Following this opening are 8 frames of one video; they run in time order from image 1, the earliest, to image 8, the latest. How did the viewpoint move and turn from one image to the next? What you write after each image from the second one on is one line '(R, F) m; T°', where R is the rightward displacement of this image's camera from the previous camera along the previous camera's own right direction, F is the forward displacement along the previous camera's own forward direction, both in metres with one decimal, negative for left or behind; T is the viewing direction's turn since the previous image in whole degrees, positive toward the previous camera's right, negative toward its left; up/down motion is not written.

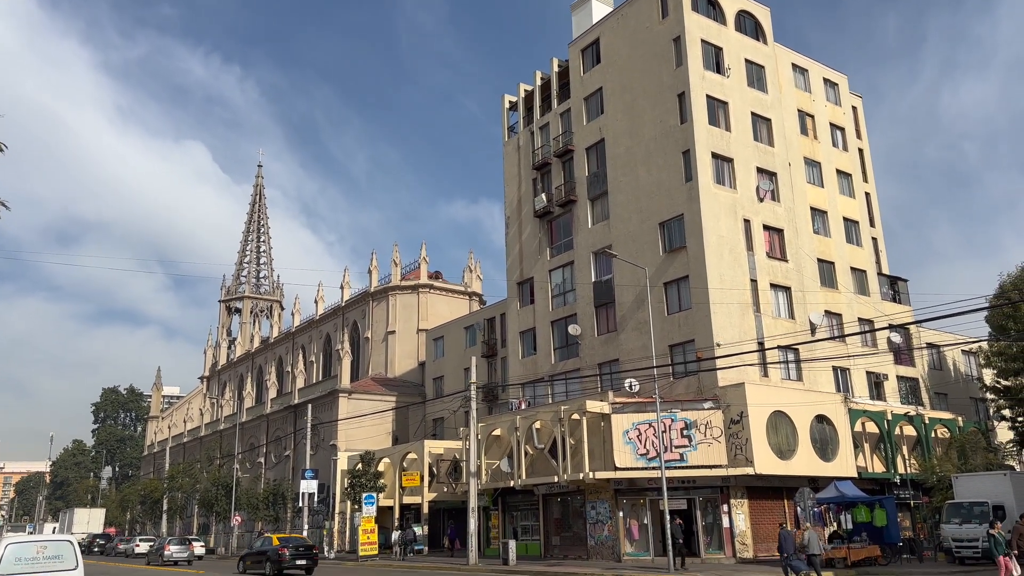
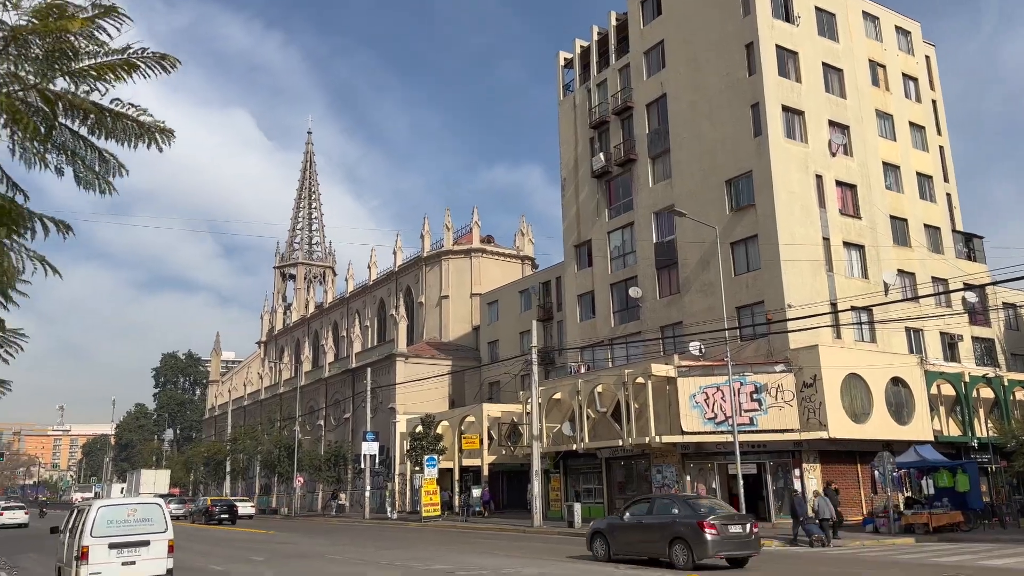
(-0.8, +0.5) m; -3°
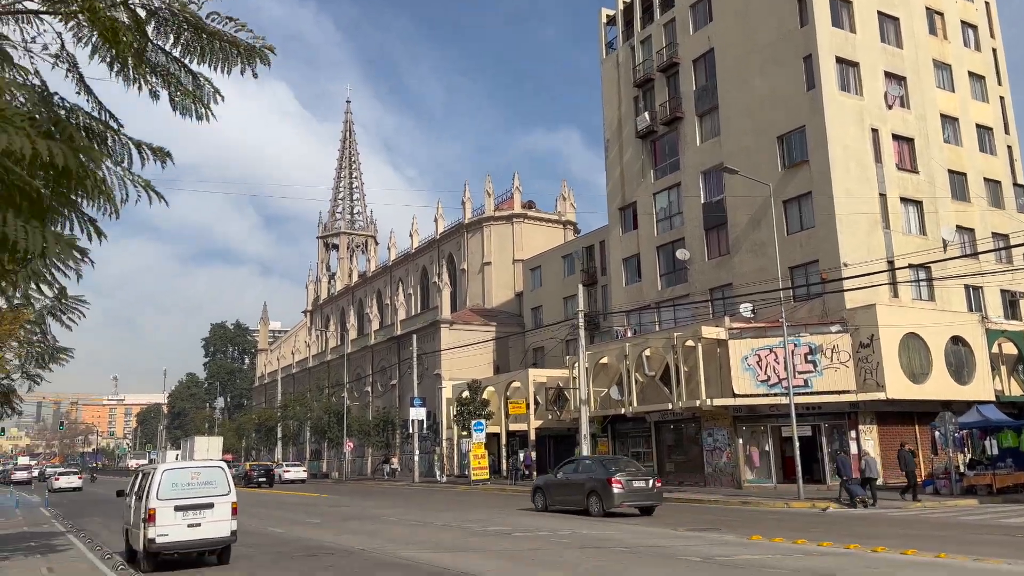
(-0.3, +0.3) m; -3°
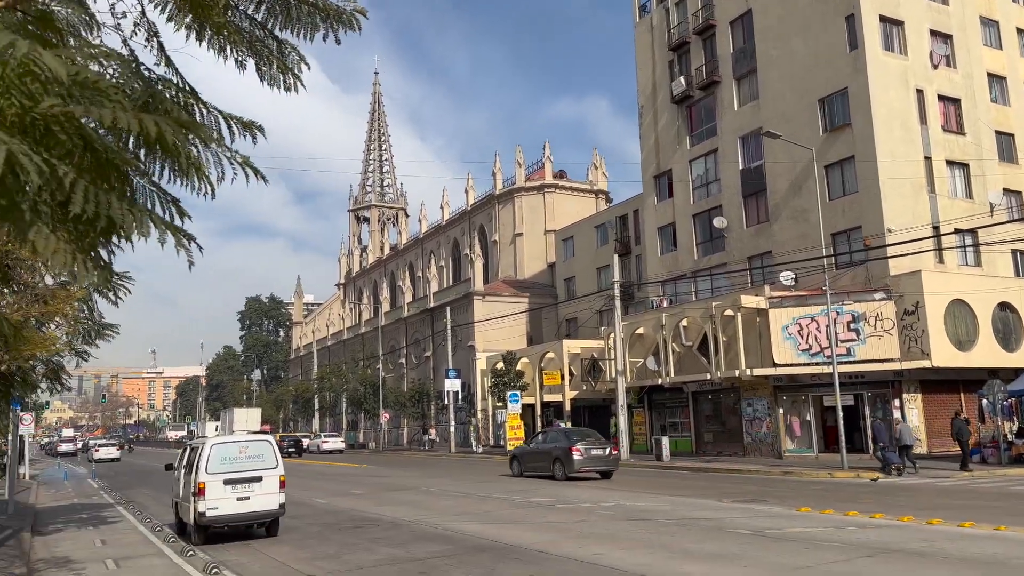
(-0.3, +0.2) m; -2°
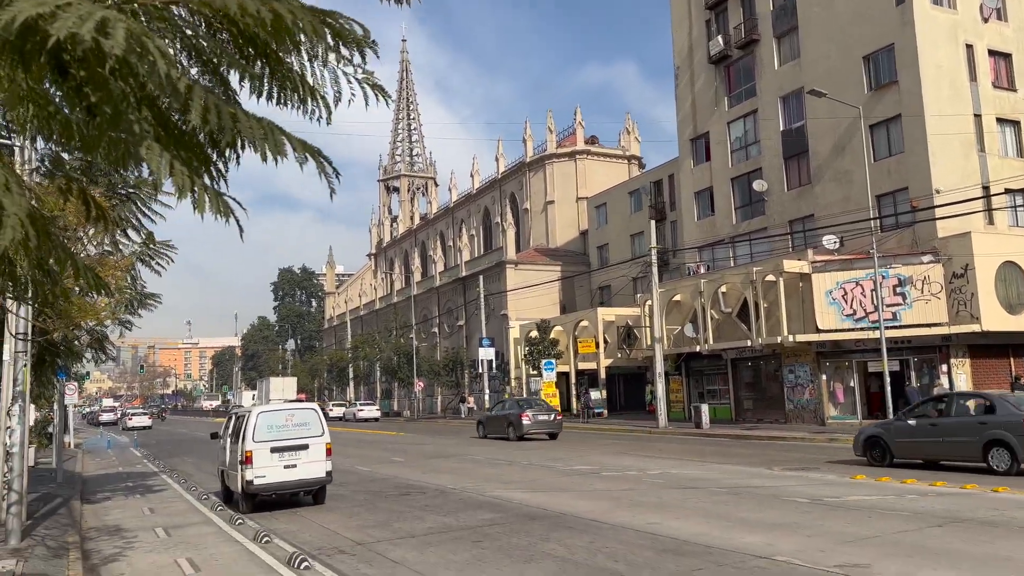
(-0.3, +0.3) m; -2°
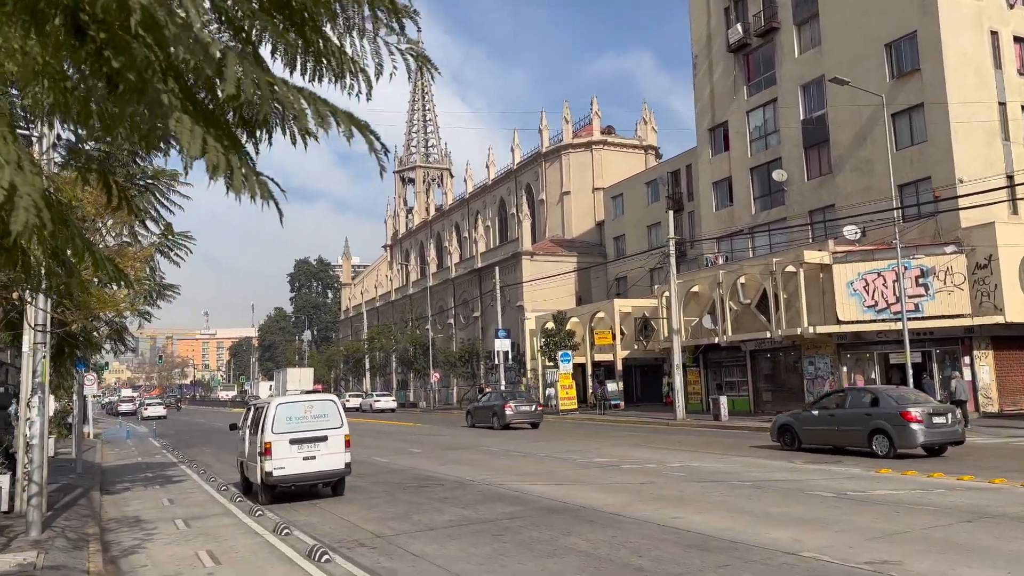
(-0.1, +0.1) m; -1°
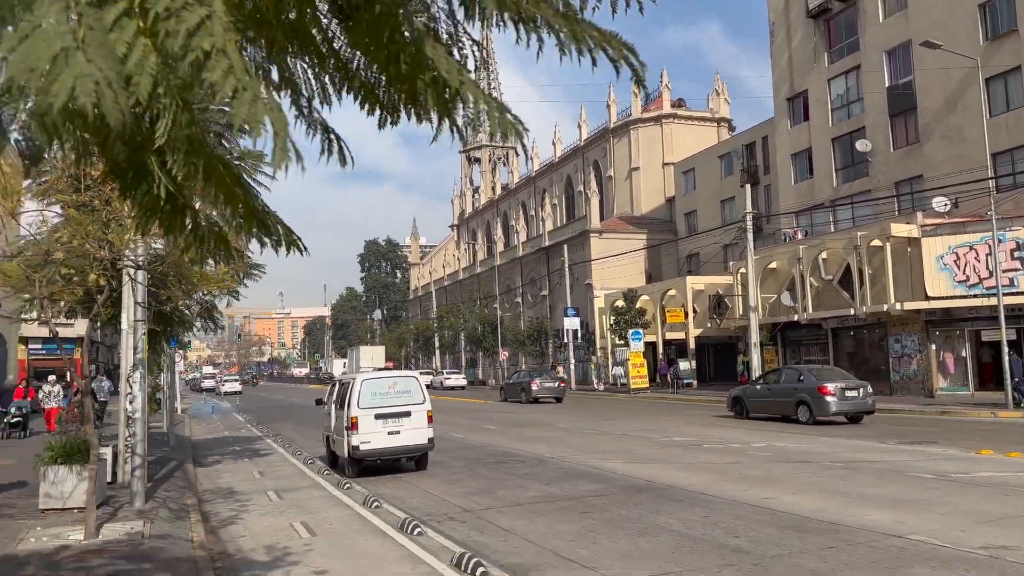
(-0.3, +0.1) m; -5°
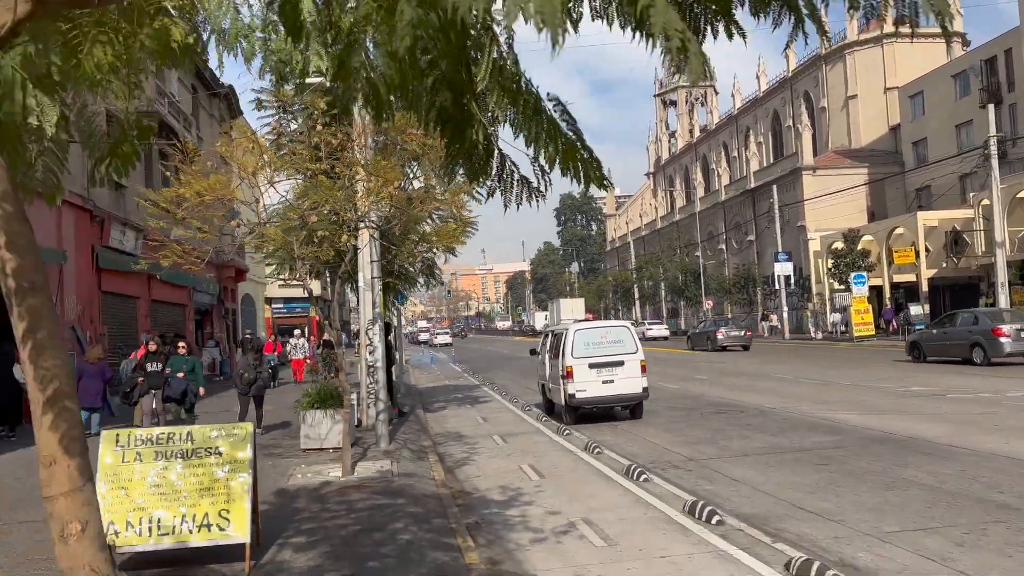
(-0.3, 0.0) m; -14°
